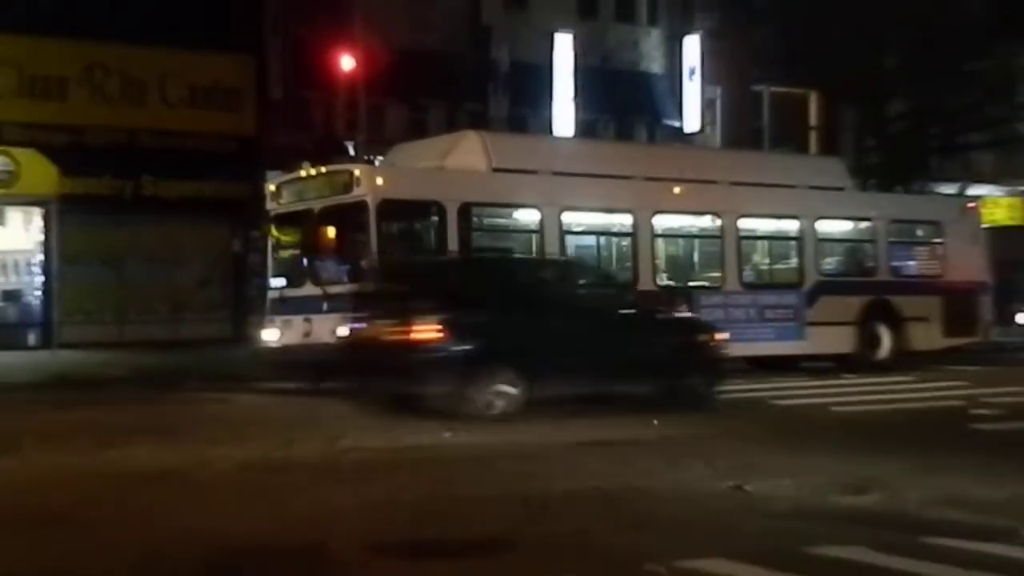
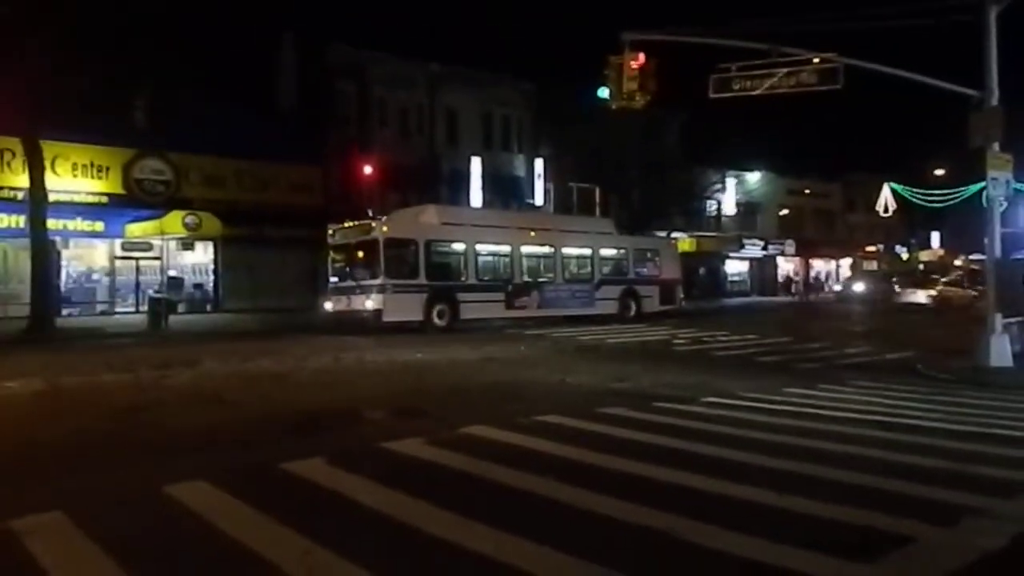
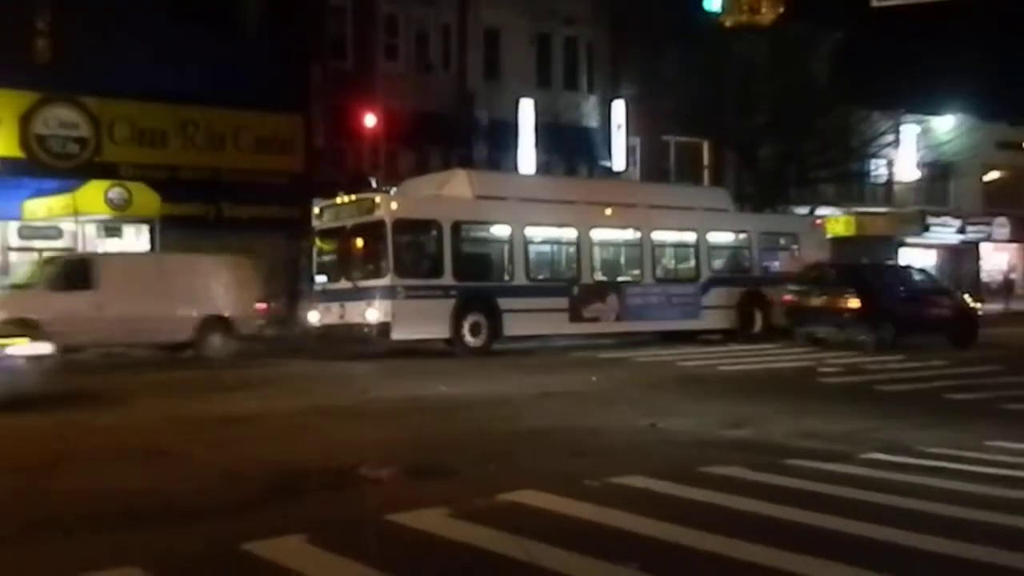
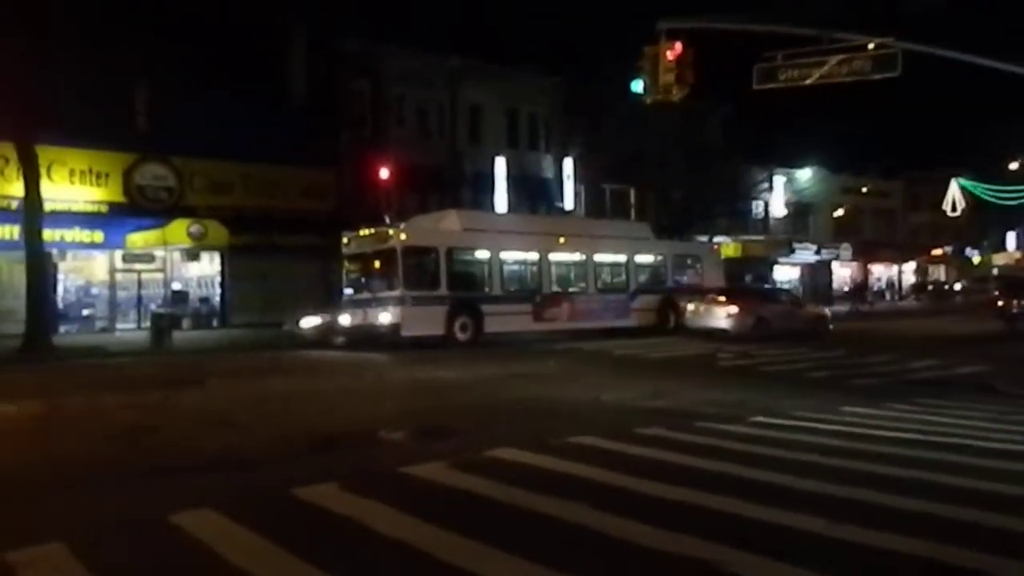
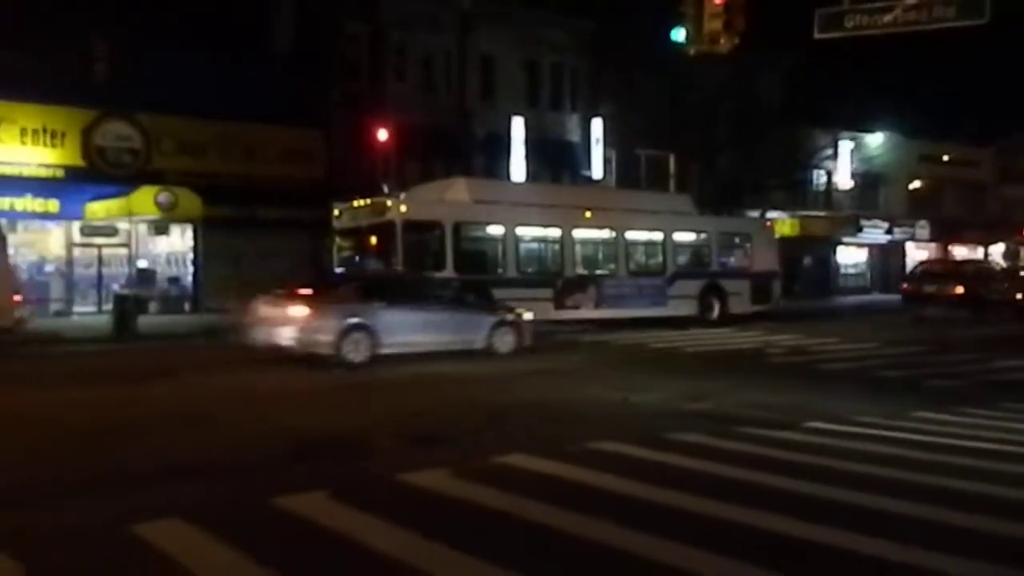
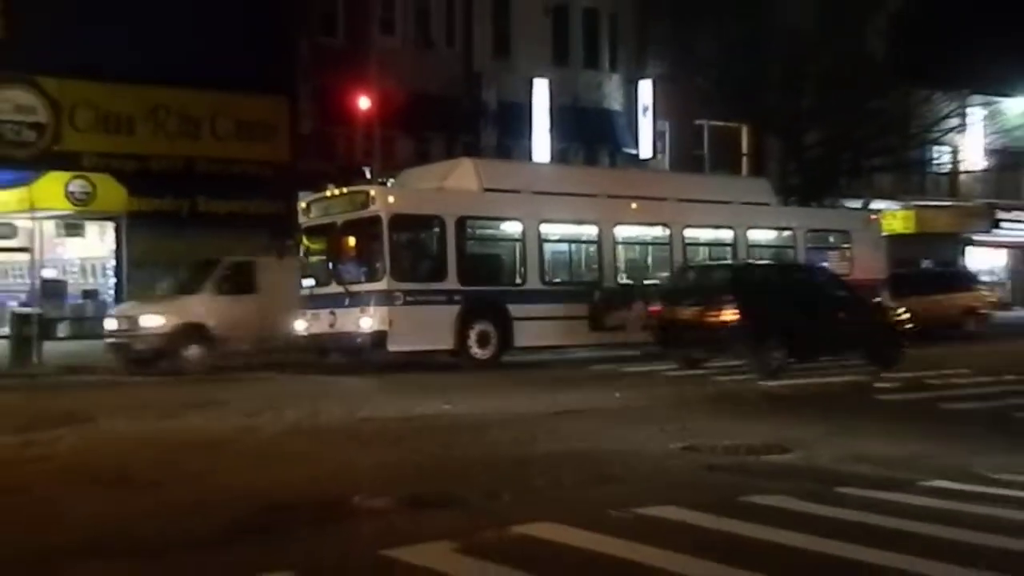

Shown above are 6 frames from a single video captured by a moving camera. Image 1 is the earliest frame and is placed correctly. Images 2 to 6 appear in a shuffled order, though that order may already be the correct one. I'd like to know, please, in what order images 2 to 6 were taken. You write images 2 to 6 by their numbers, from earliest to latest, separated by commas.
6, 3, 5, 4, 2
